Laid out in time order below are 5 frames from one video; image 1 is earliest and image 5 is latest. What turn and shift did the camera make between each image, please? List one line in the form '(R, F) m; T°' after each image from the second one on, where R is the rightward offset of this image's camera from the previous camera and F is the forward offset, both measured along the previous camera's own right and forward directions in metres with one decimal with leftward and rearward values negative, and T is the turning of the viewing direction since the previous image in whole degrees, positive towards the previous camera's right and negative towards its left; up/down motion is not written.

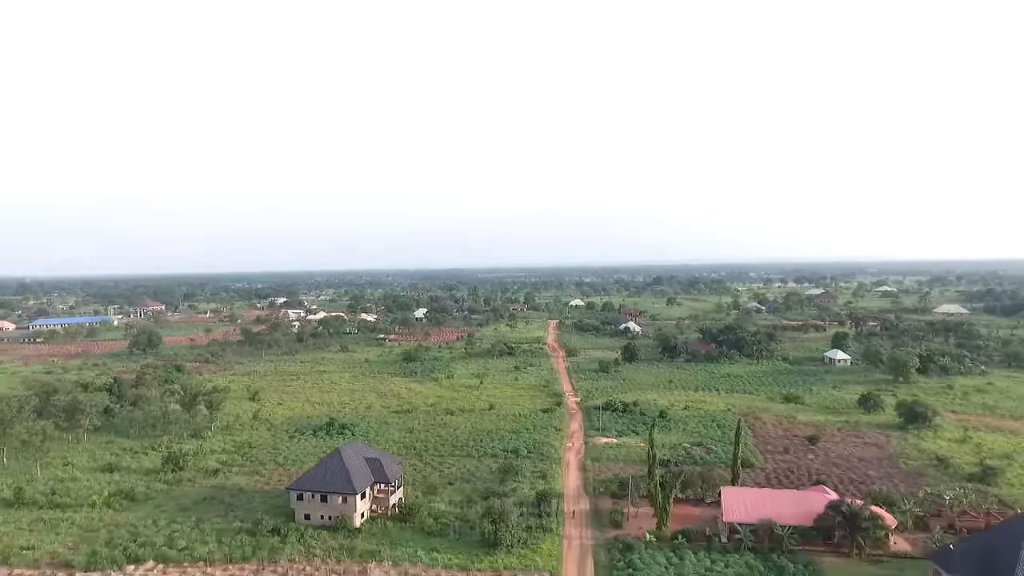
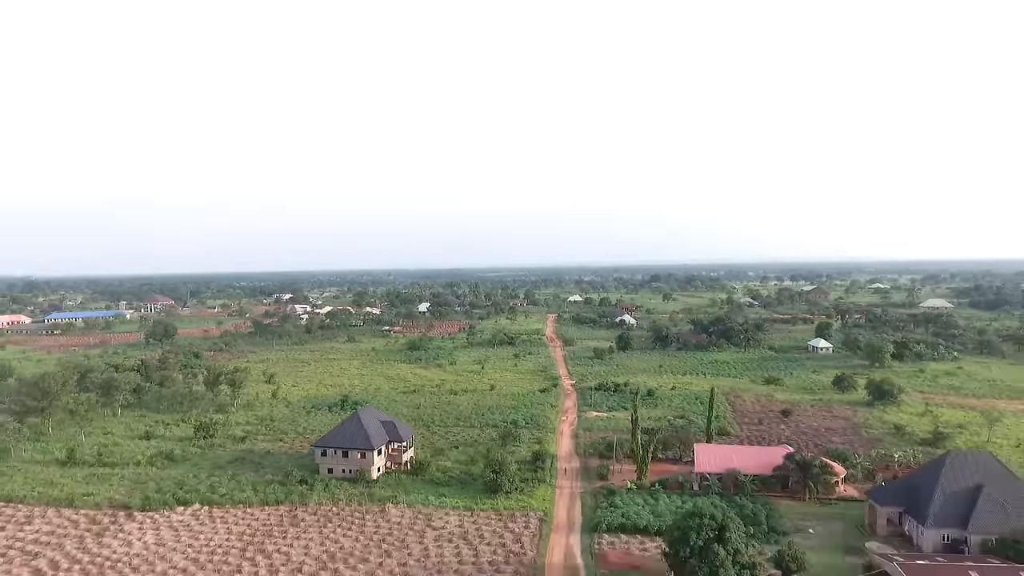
(+0.1, -3.2) m; 0°
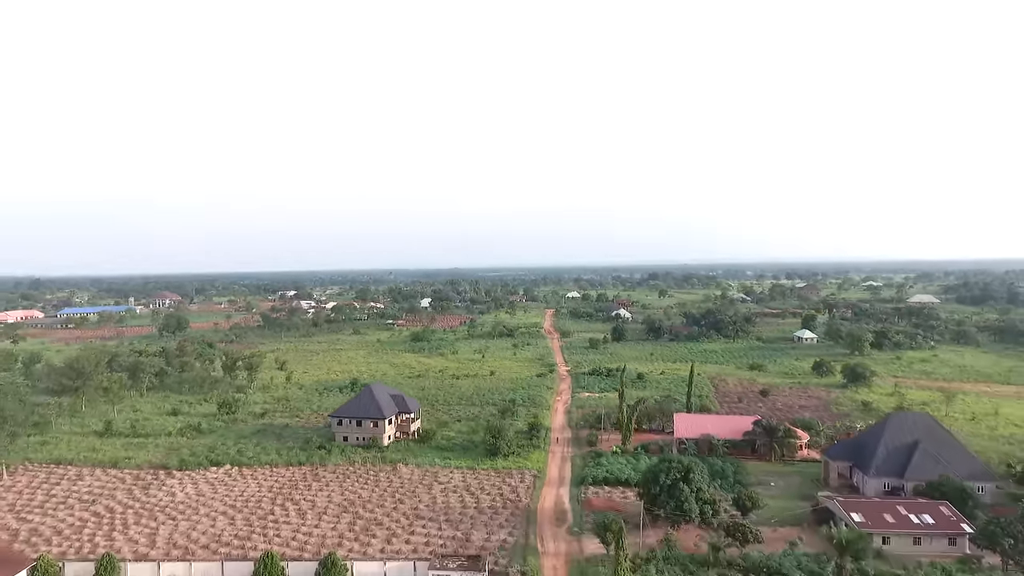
(+0.1, -2.9) m; 0°
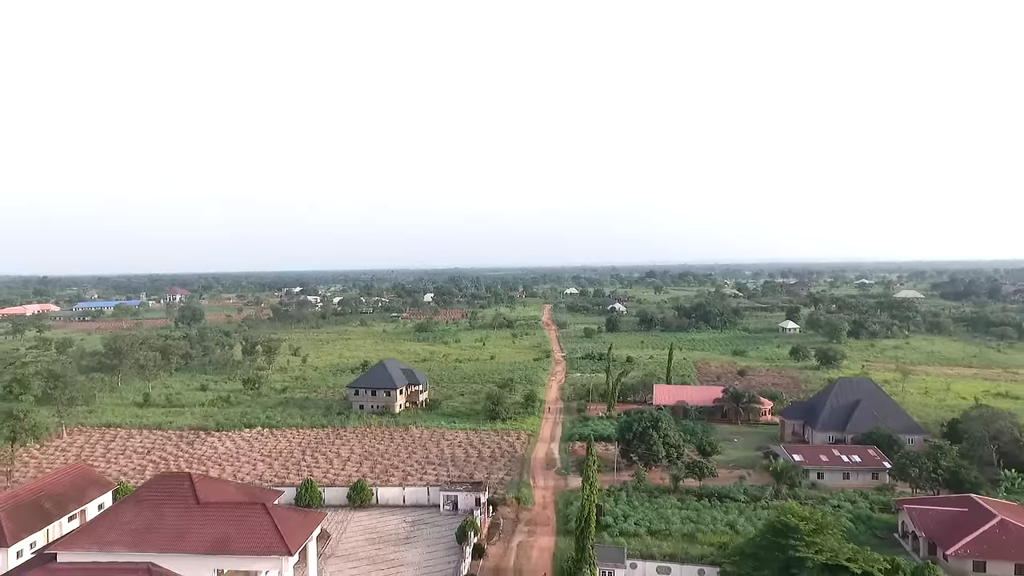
(+0.1, -3.6) m; 0°
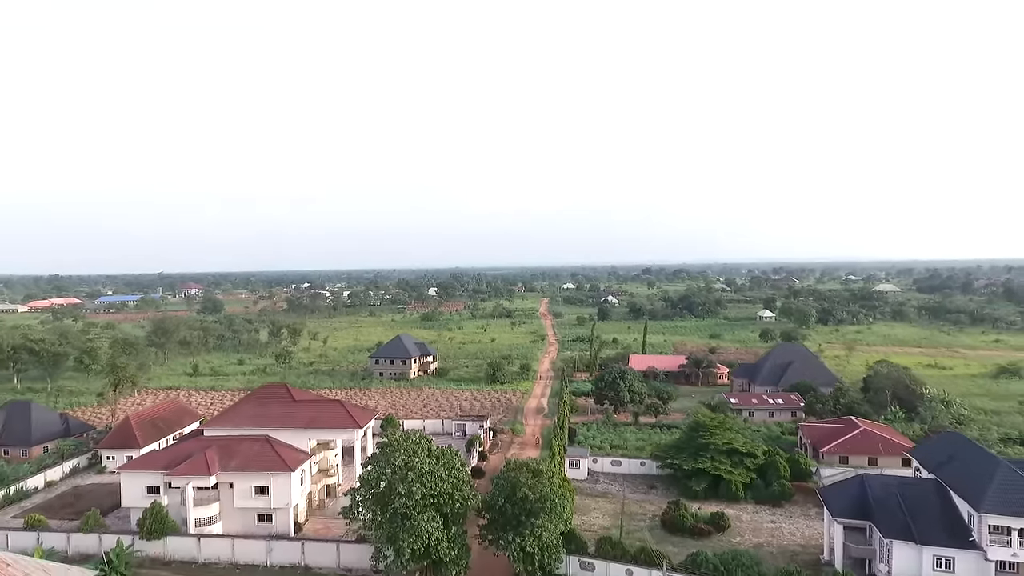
(+0.2, -5.8) m; 0°
